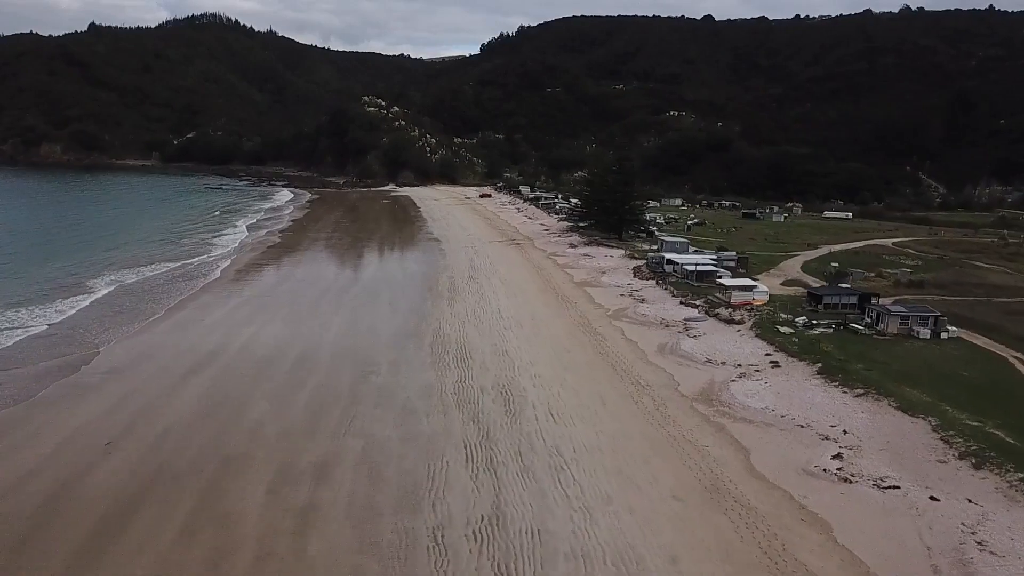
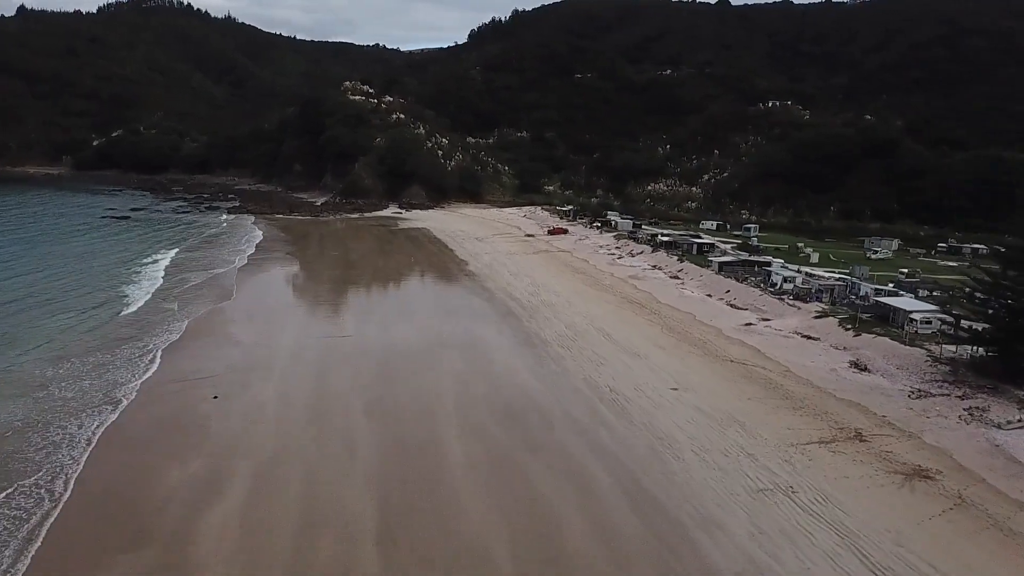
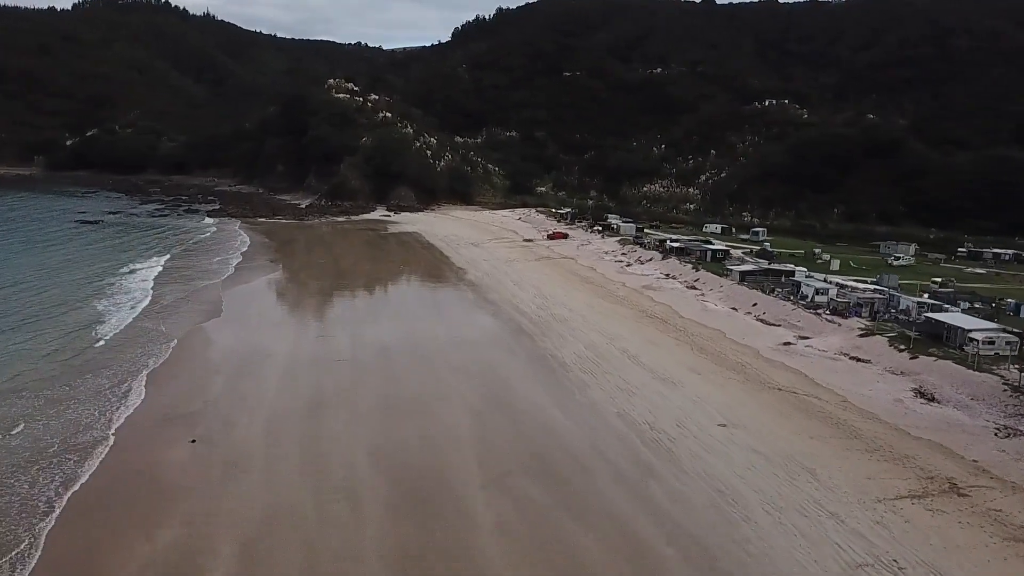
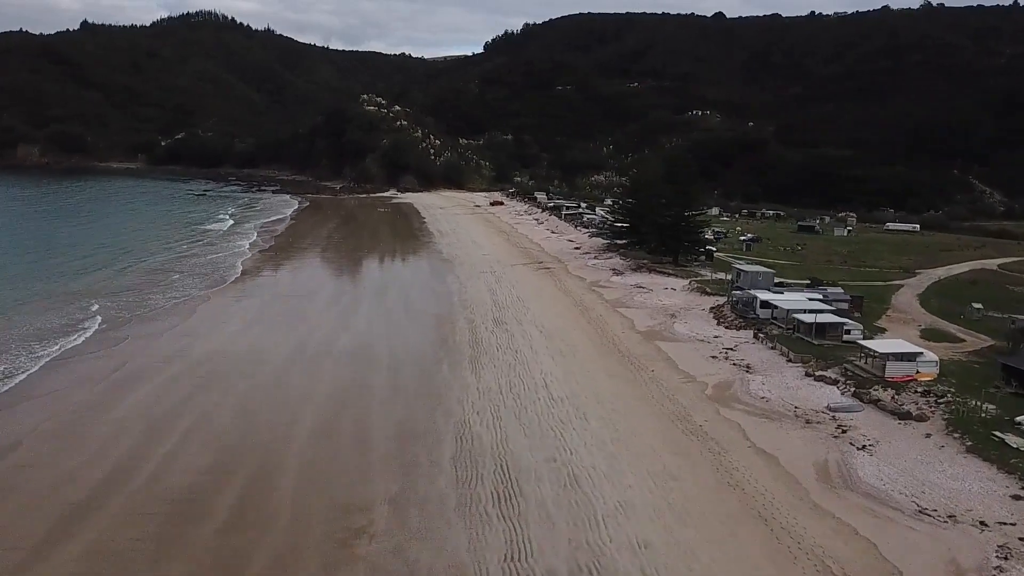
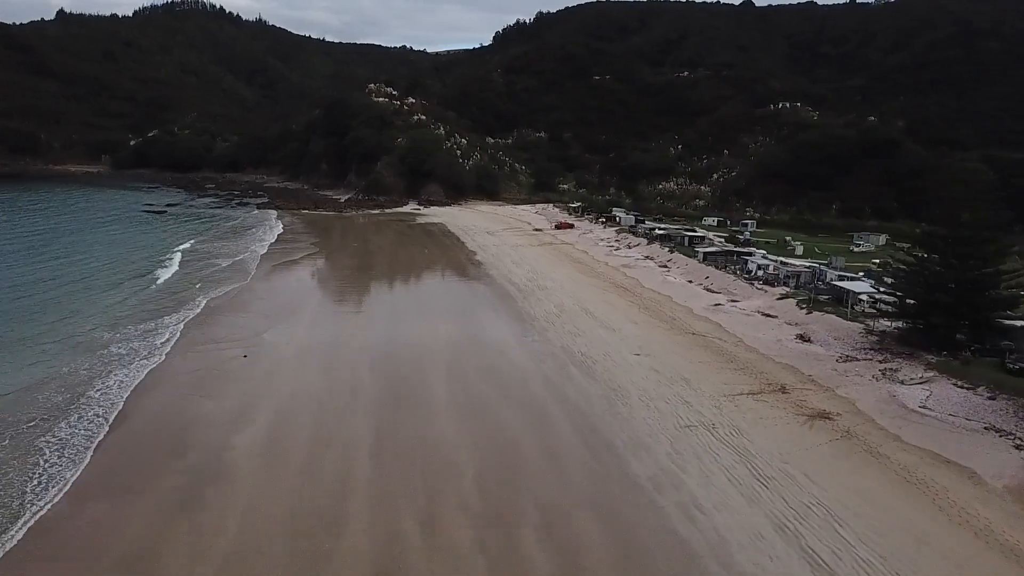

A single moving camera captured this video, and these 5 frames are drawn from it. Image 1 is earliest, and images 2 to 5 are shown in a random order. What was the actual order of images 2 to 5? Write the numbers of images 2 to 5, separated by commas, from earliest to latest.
4, 5, 2, 3
